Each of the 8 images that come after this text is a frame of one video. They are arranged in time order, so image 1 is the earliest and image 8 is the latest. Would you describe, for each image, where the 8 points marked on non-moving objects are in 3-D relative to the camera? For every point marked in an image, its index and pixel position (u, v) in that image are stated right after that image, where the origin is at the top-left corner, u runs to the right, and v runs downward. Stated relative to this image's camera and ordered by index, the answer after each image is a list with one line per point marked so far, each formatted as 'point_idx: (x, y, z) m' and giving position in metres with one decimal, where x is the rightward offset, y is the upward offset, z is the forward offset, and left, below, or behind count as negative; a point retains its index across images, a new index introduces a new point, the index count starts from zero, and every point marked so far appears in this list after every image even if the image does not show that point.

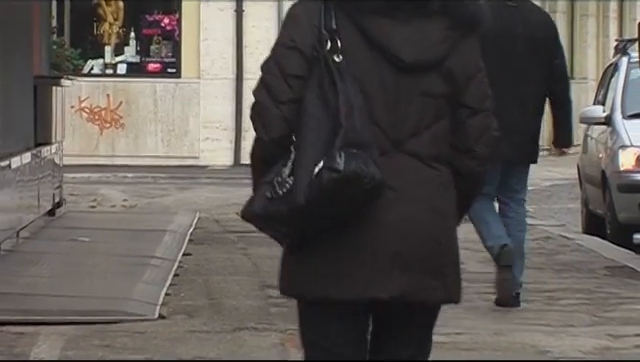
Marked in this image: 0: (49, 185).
0: (-2.0, 0.0, +10.4) m
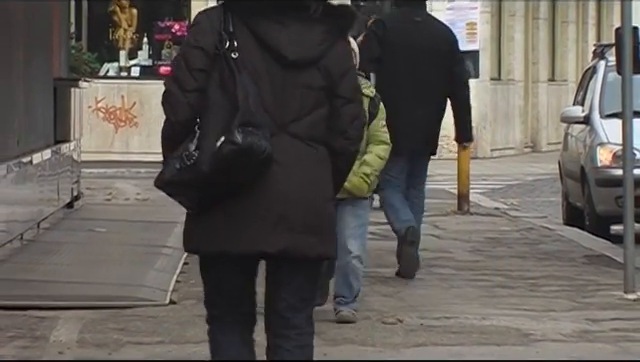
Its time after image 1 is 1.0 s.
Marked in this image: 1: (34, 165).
0: (-2.0, 0.0, +11.0) m
1: (-2.0, +0.1, +9.4) m
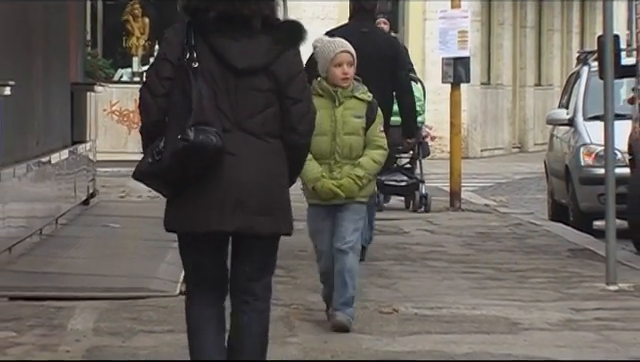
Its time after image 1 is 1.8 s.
0: (-2.0, 0.0, +11.5) m
1: (-2.0, +0.1, +9.9) m
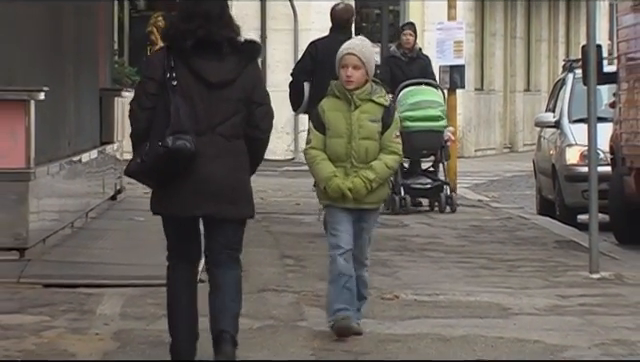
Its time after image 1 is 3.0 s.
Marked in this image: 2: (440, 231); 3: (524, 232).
0: (-1.9, +0.1, +12.3) m
1: (-1.9, +0.1, +10.7) m
2: (+1.0, -0.4, +10.8) m
3: (+1.7, -0.4, +10.8) m
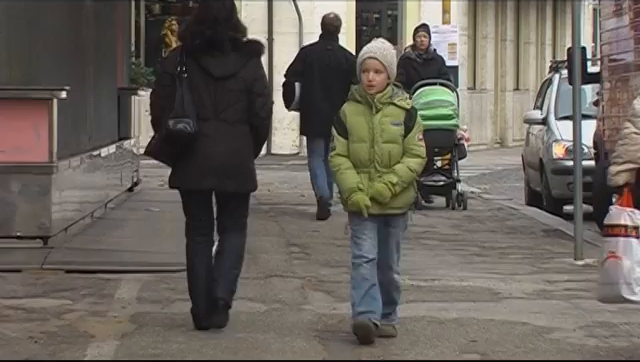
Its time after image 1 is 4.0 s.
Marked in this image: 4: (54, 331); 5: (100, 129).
0: (-1.9, +0.1, +13.0) m
1: (-1.9, +0.2, +11.4) m
2: (+1.0, -0.3, +11.5) m
3: (+1.7, -0.4, +11.4) m
4: (-1.7, -0.9, +8.3) m
5: (-2.2, +0.5, +13.8) m
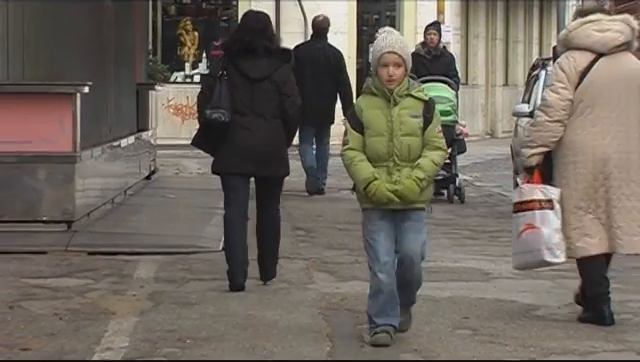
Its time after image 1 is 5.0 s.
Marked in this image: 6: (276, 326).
0: (-1.8, +0.3, +13.8) m
1: (-1.8, +0.3, +12.1) m
2: (+1.0, -0.2, +12.2) m
3: (+1.7, -0.2, +12.2) m
4: (-1.7, -0.9, +9.1) m
5: (-2.2, +0.7, +14.5) m
6: (-0.3, -0.9, +8.6) m
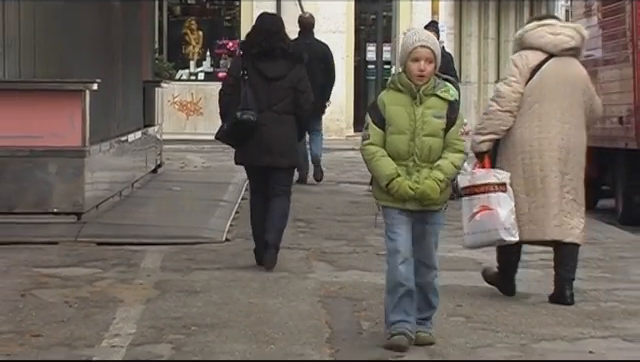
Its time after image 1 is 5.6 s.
0: (-1.8, +0.3, +14.2) m
1: (-1.8, +0.4, +12.6) m
2: (+1.0, -0.2, +12.7) m
3: (+1.7, -0.2, +12.6) m
4: (-1.7, -0.8, +9.6) m
5: (-2.2, +0.7, +15.0) m
6: (-0.3, -0.9, +9.0) m
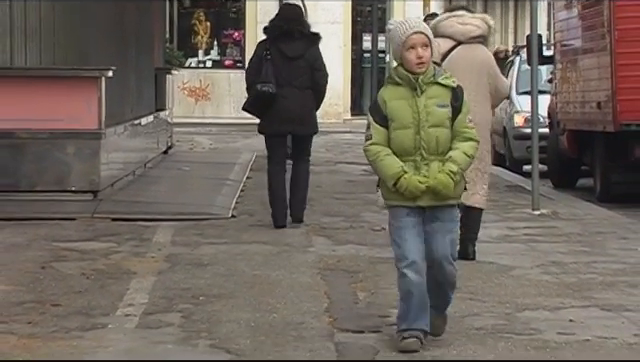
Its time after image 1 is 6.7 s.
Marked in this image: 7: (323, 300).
0: (-1.8, +0.5, +15.0) m
1: (-1.8, +0.6, +13.4) m
2: (+1.0, 0.0, +13.5) m
3: (+1.7, 0.0, +13.4) m
4: (-1.7, -0.7, +10.4) m
5: (-2.1, +0.9, +15.8) m
6: (-0.3, -0.7, +9.9) m
7: (0.0, -0.8, +9.4) m
